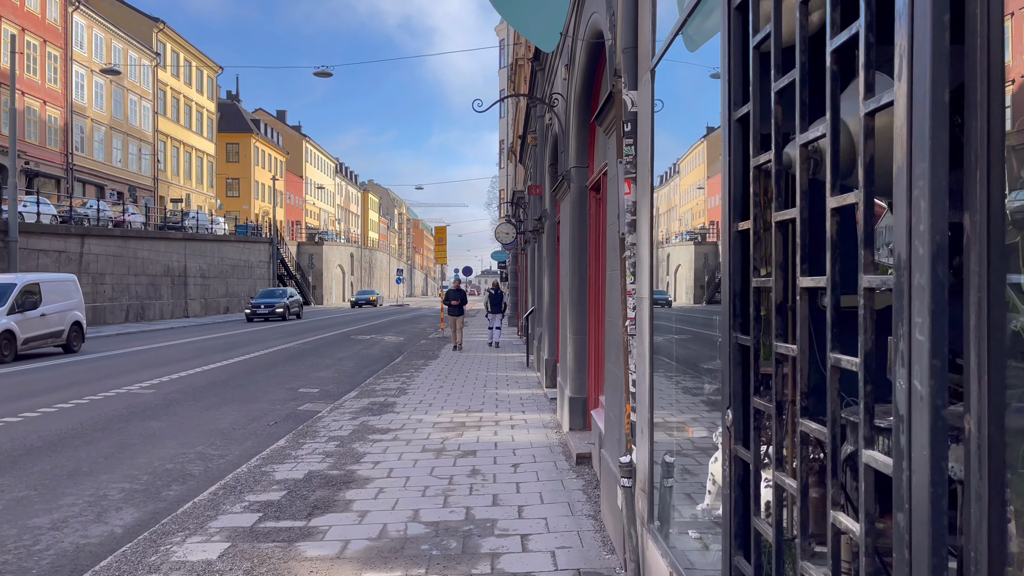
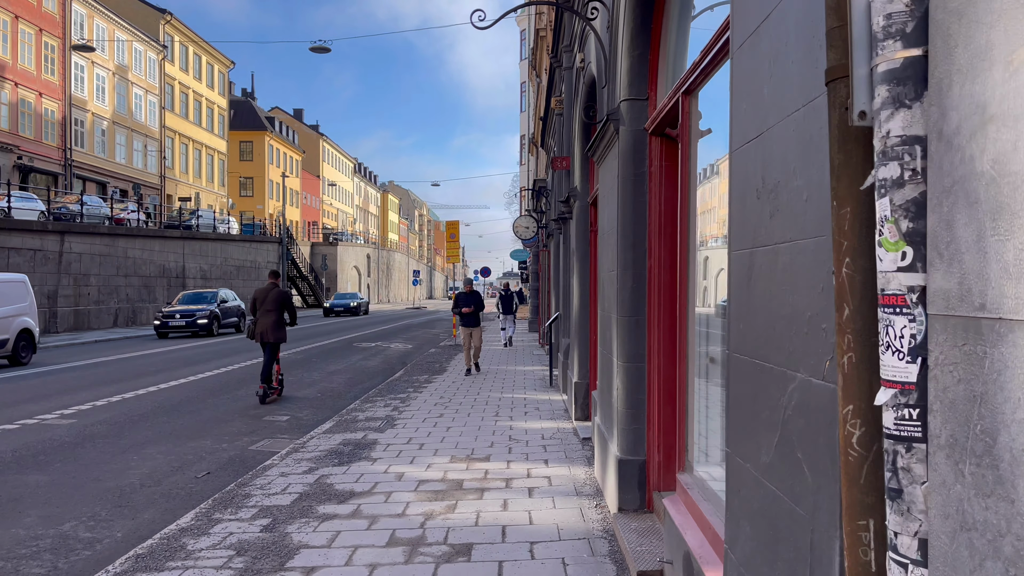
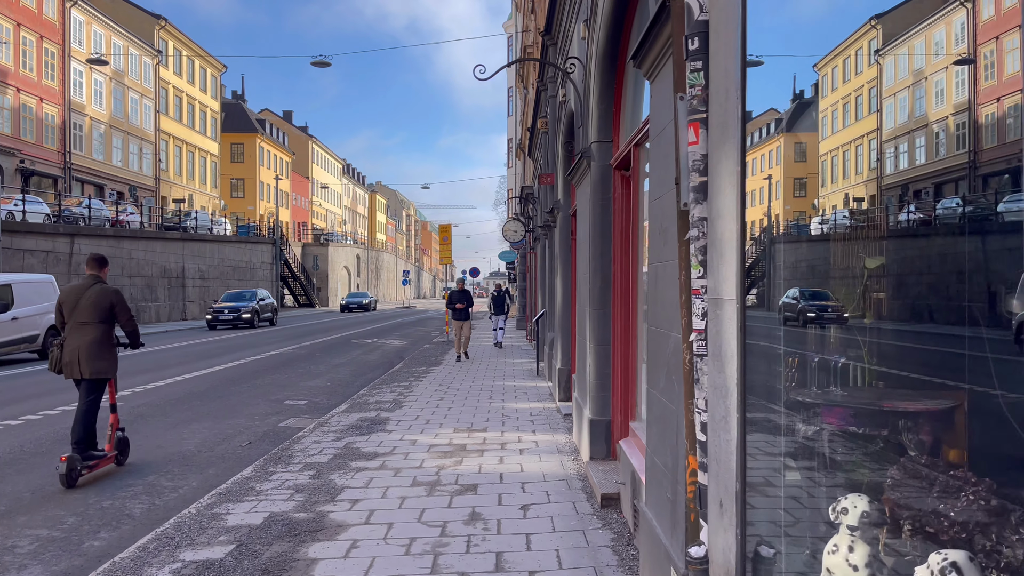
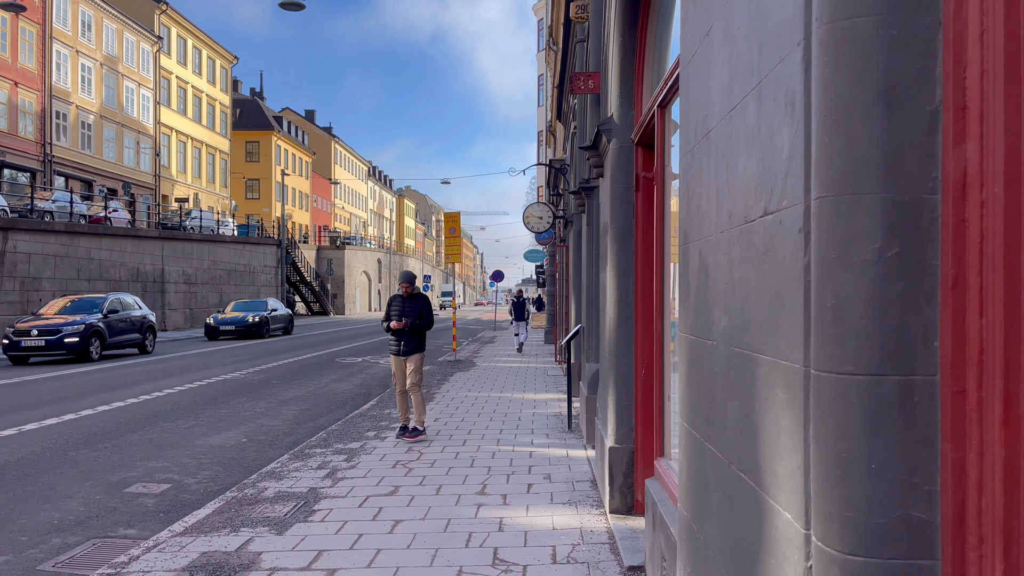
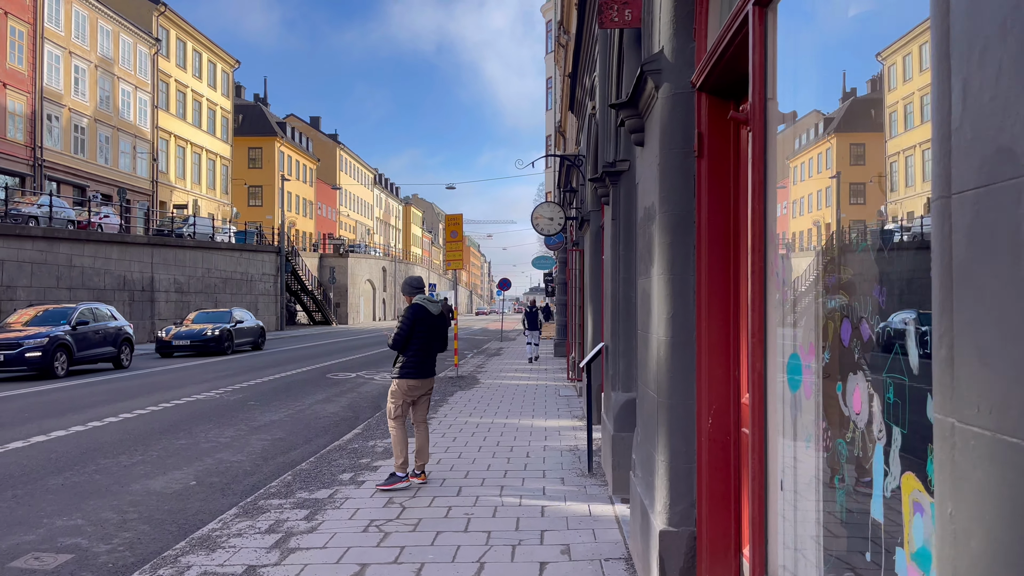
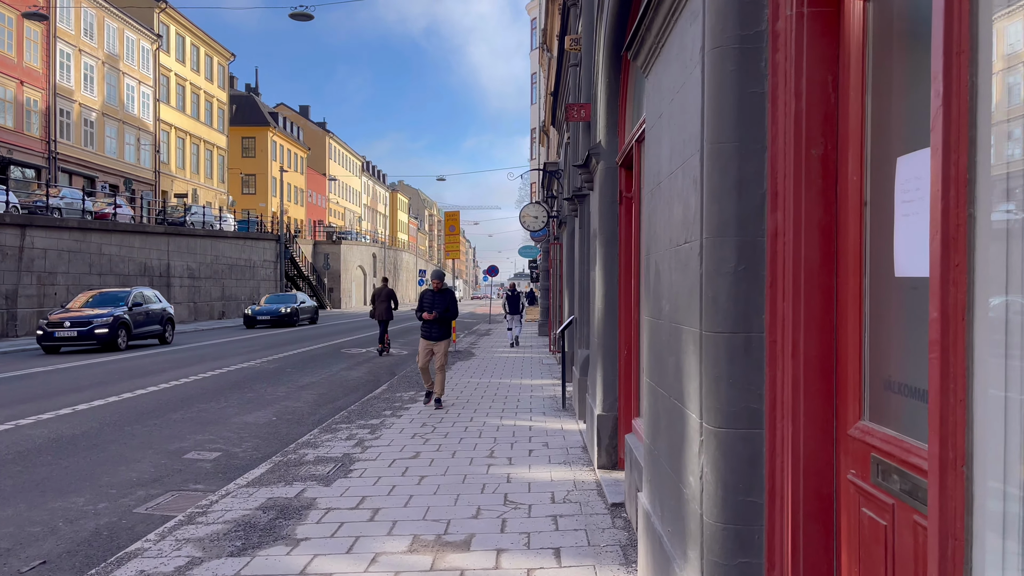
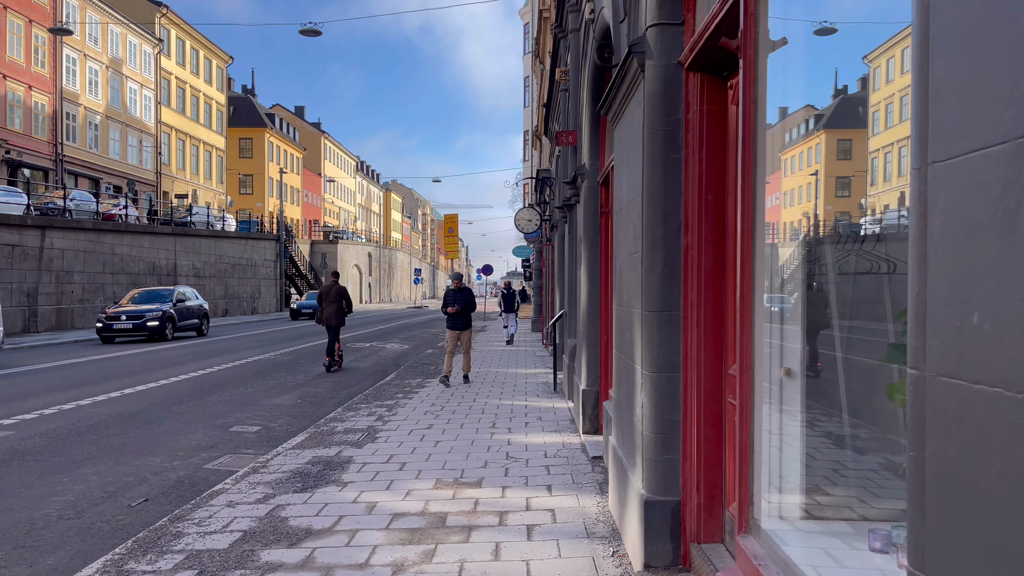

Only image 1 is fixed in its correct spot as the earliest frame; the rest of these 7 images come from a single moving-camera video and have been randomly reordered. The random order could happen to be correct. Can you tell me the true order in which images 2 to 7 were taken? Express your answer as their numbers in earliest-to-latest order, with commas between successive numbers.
3, 2, 7, 6, 4, 5
